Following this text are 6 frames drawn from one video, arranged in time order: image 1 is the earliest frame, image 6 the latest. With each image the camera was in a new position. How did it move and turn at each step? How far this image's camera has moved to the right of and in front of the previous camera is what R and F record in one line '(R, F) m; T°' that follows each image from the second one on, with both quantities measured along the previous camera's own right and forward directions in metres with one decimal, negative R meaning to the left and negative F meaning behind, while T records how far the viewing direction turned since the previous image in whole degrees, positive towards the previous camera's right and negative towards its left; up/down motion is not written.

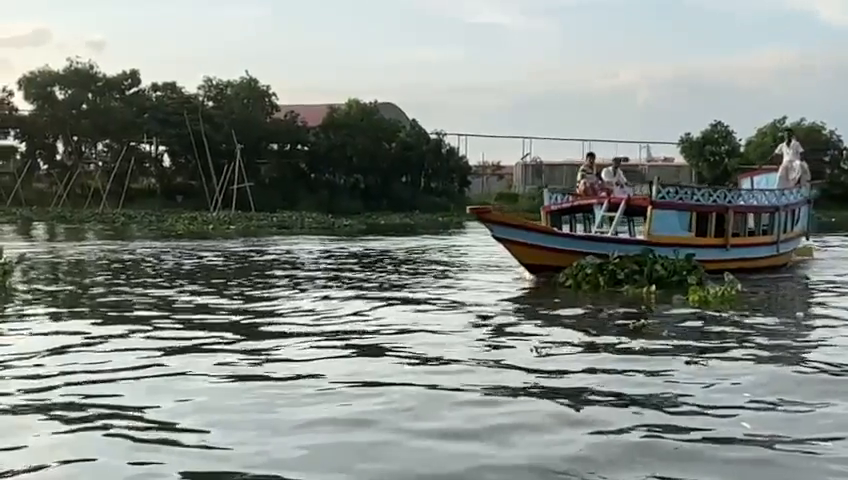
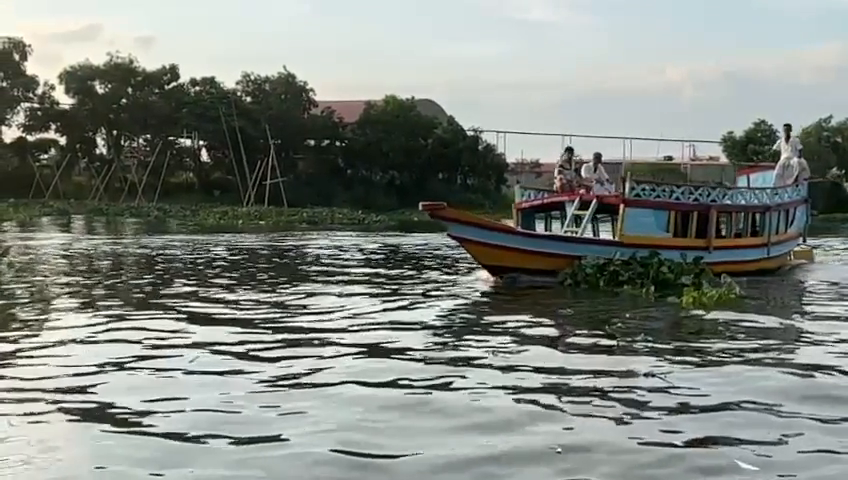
(+0.7, +0.5) m; -2°
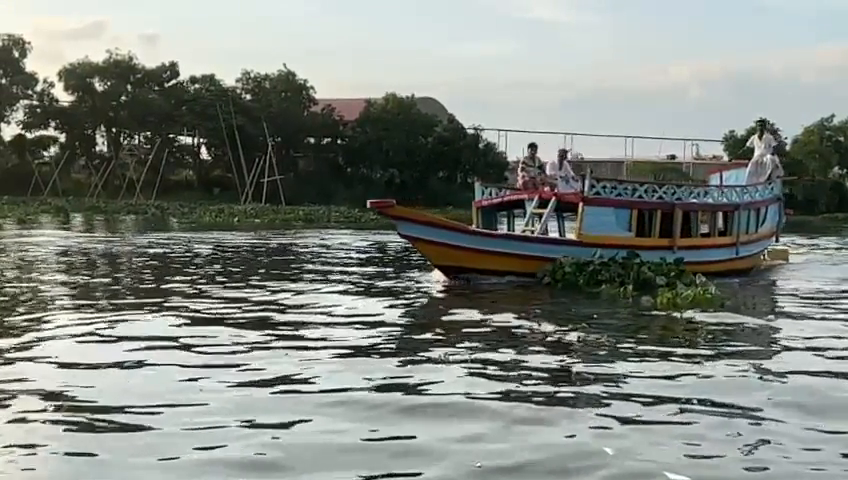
(+0.4, +0.3) m; 0°
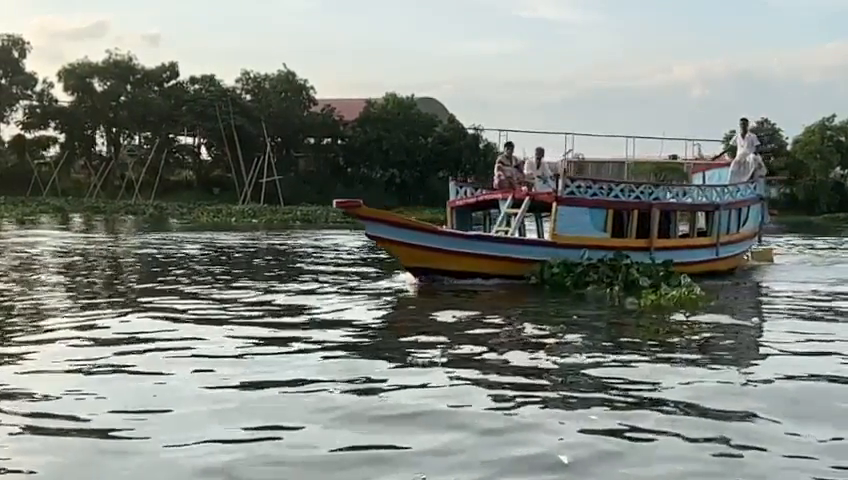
(+0.2, +0.2) m; 0°
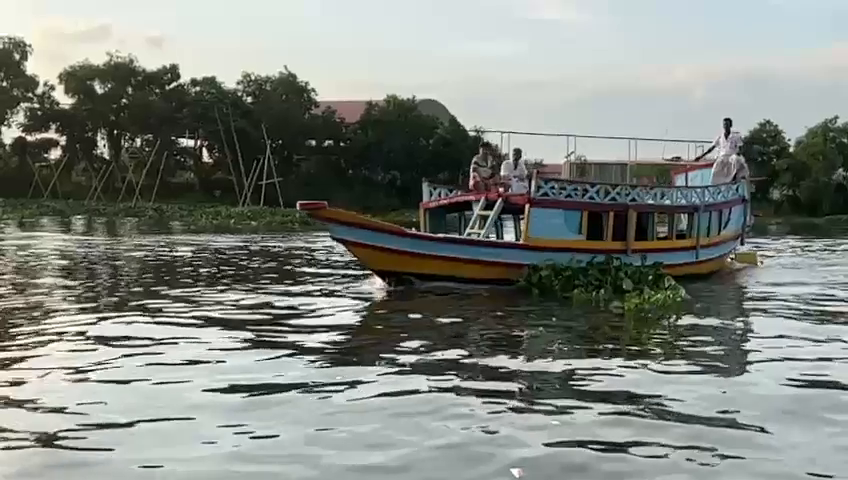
(+0.2, +0.2) m; 0°
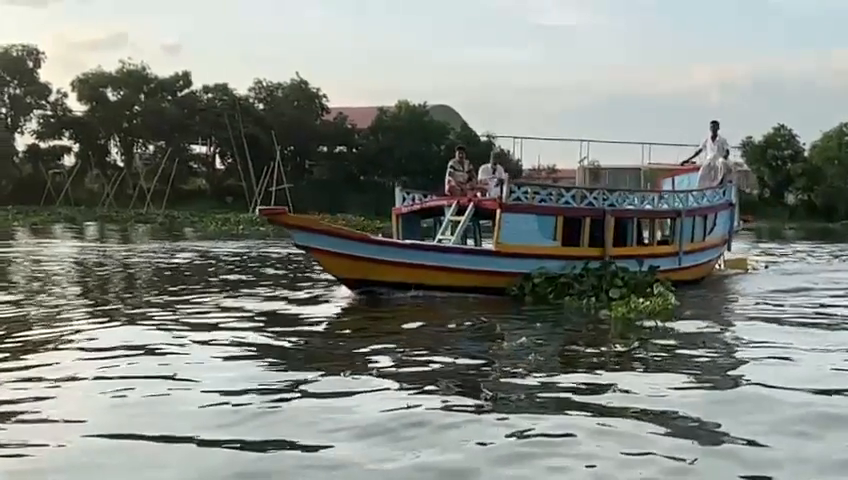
(+0.3, +0.2) m; -1°
